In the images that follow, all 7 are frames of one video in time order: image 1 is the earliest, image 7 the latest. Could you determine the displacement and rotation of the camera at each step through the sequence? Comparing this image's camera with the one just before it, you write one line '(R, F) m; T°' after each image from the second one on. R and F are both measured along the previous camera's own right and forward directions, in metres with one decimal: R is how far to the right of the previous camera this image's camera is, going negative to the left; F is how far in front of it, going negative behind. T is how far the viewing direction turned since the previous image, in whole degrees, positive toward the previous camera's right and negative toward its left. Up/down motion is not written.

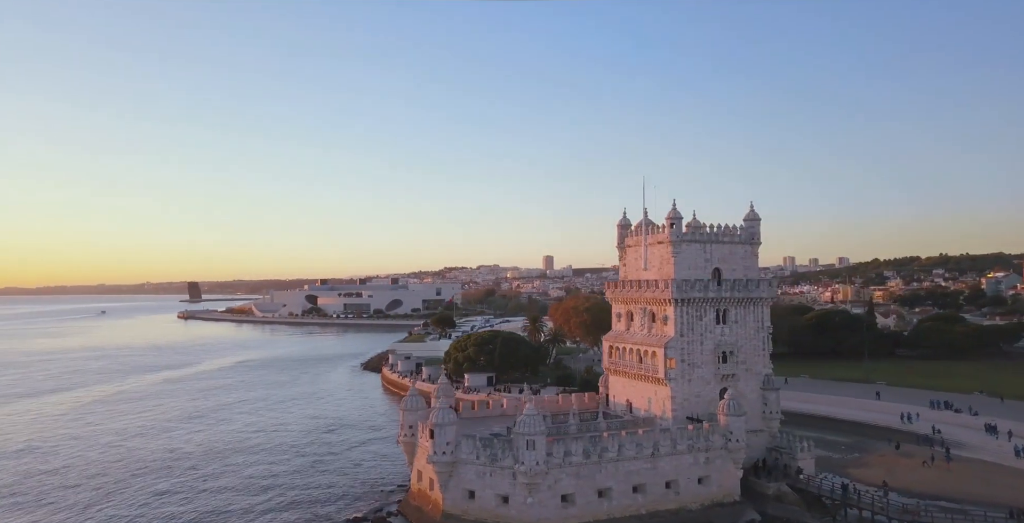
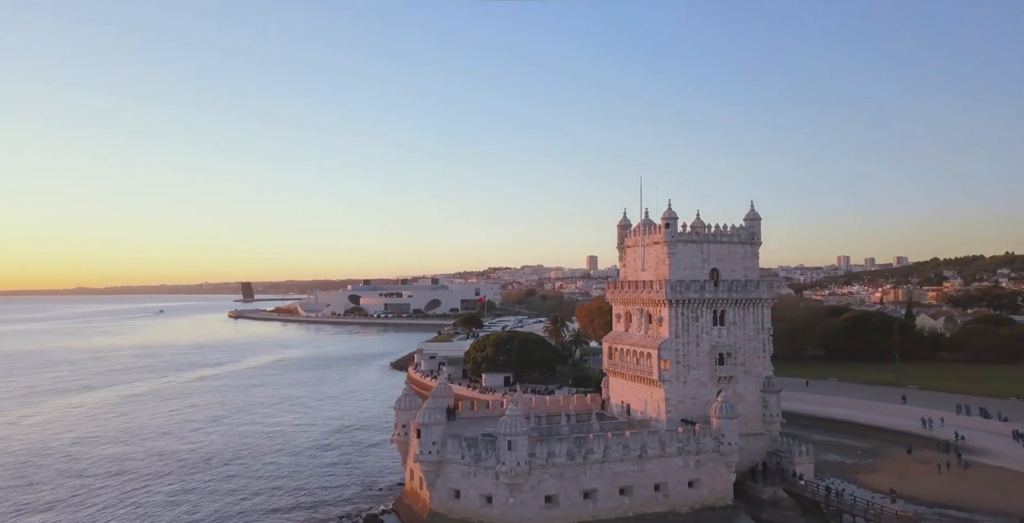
(+1.8, 0.0) m; -3°
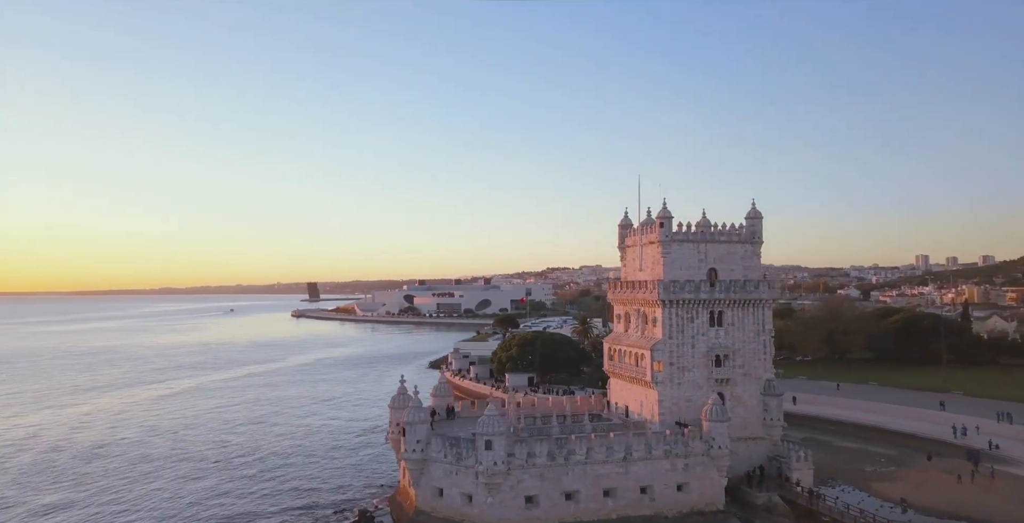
(+2.3, 0.0) m; -4°
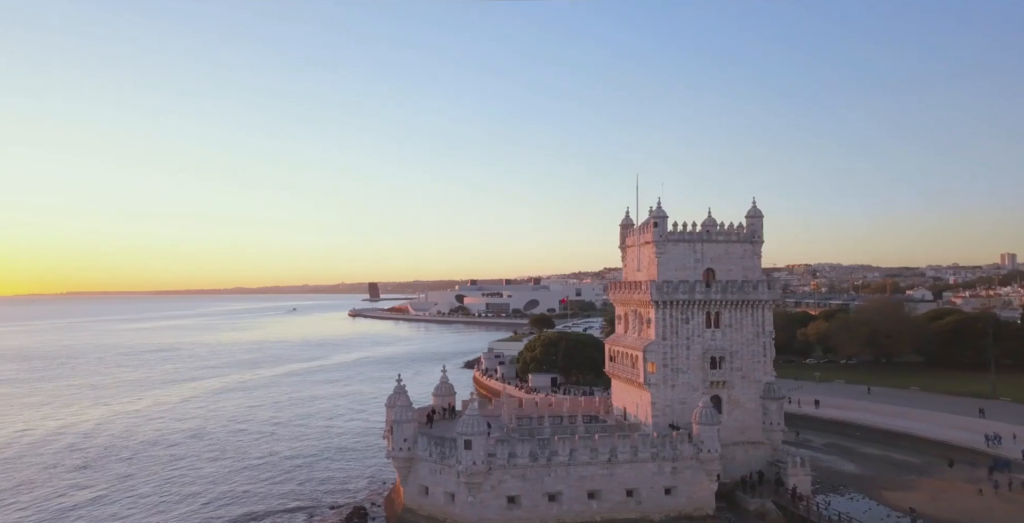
(+2.1, 0.0) m; -4°
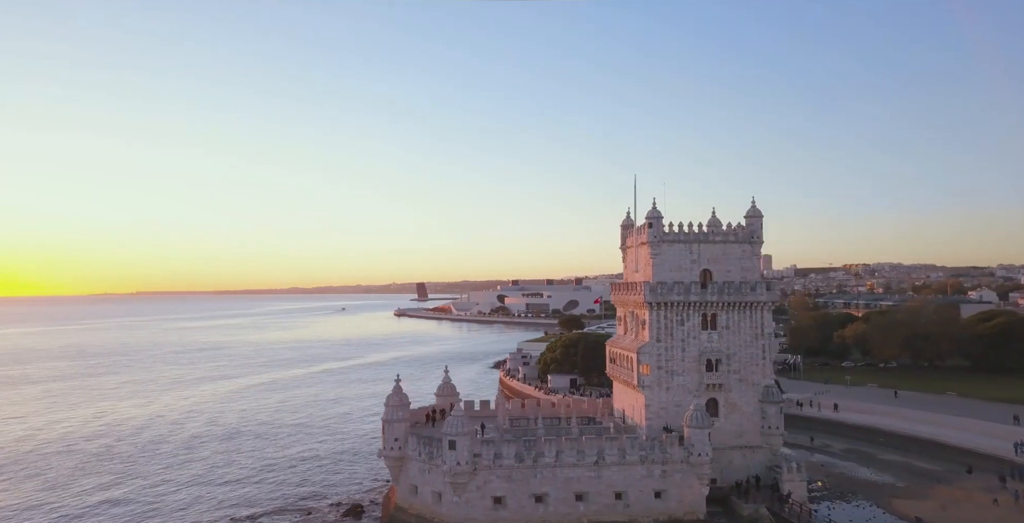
(+1.8, 0.0) m; -3°
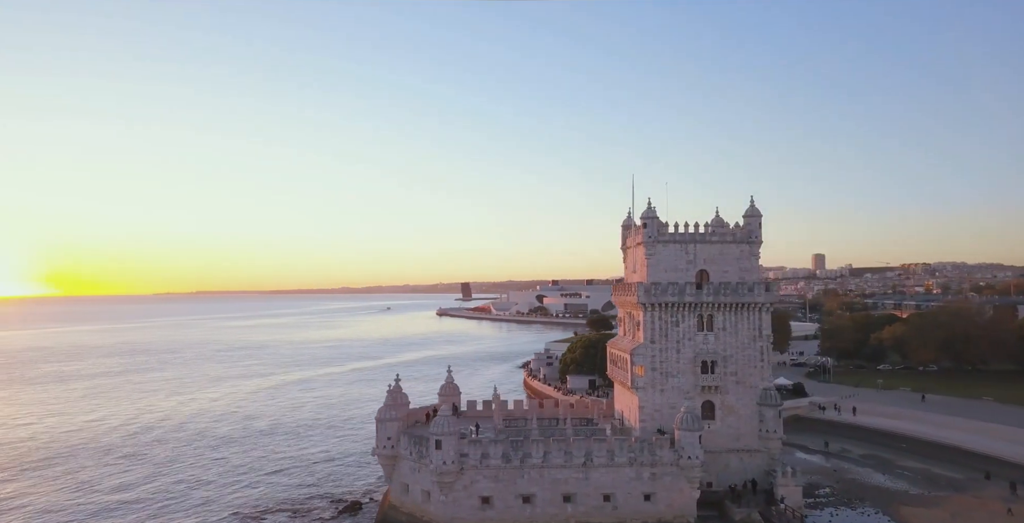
(+1.7, 0.0) m; -3°
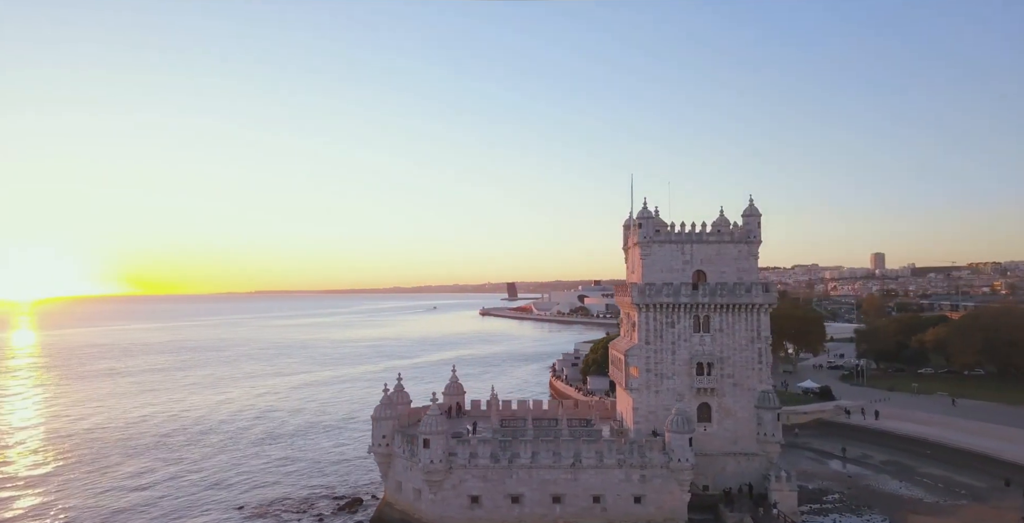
(+1.7, -0.1) m; -3°
